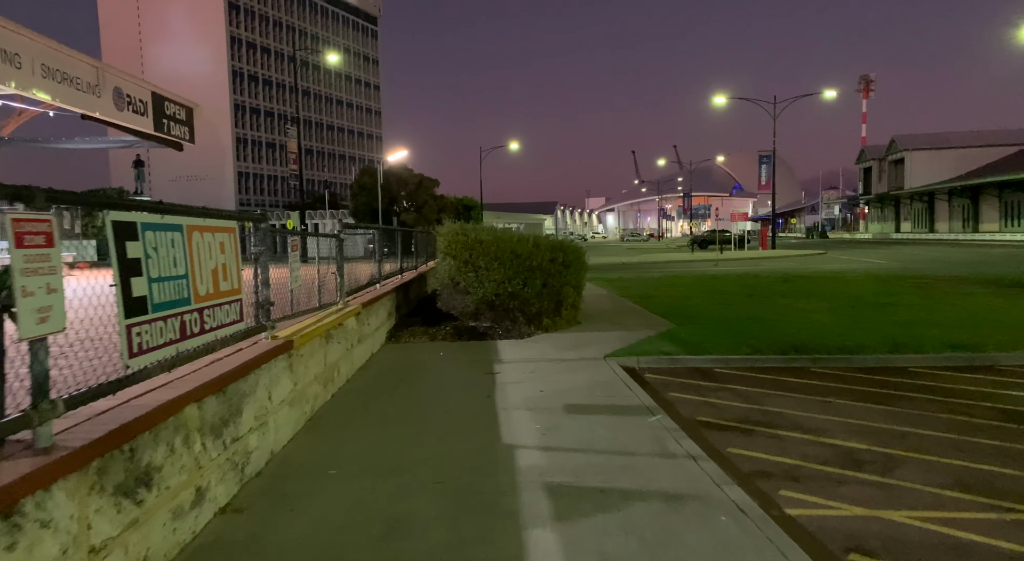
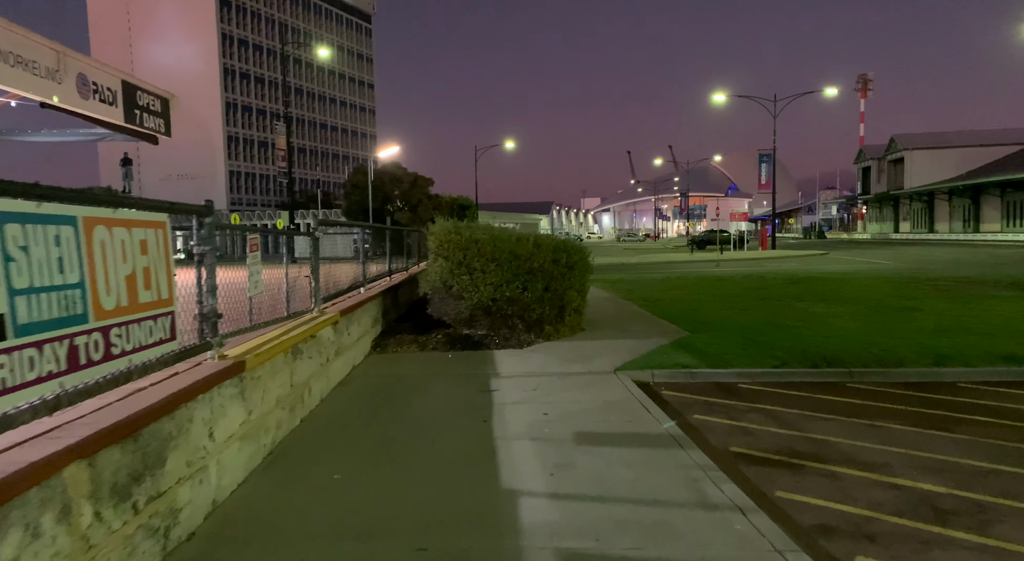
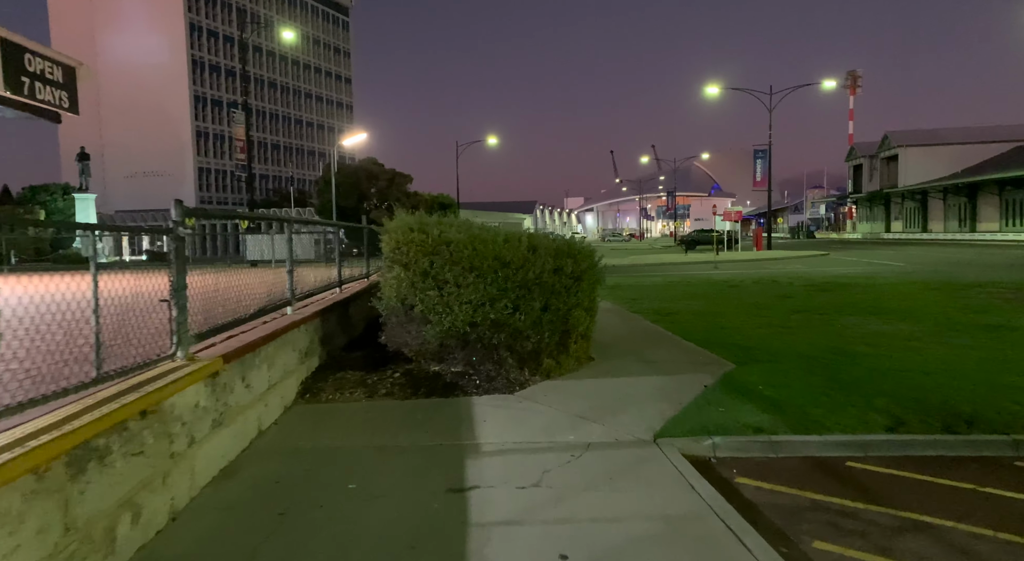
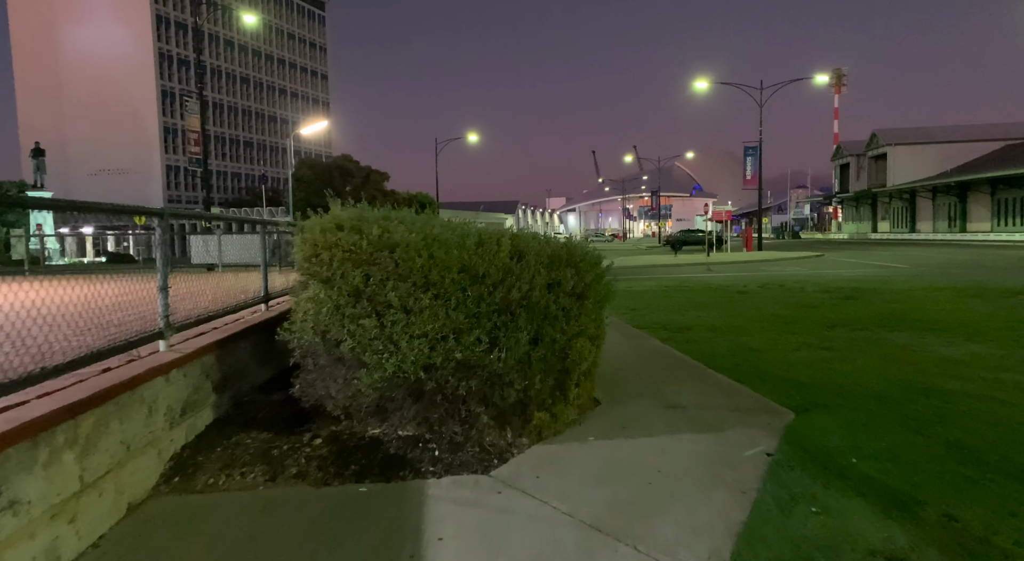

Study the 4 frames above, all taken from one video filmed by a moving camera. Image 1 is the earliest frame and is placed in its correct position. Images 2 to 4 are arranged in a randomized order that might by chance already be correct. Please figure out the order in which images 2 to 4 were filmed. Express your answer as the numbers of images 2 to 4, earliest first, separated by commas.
2, 3, 4
